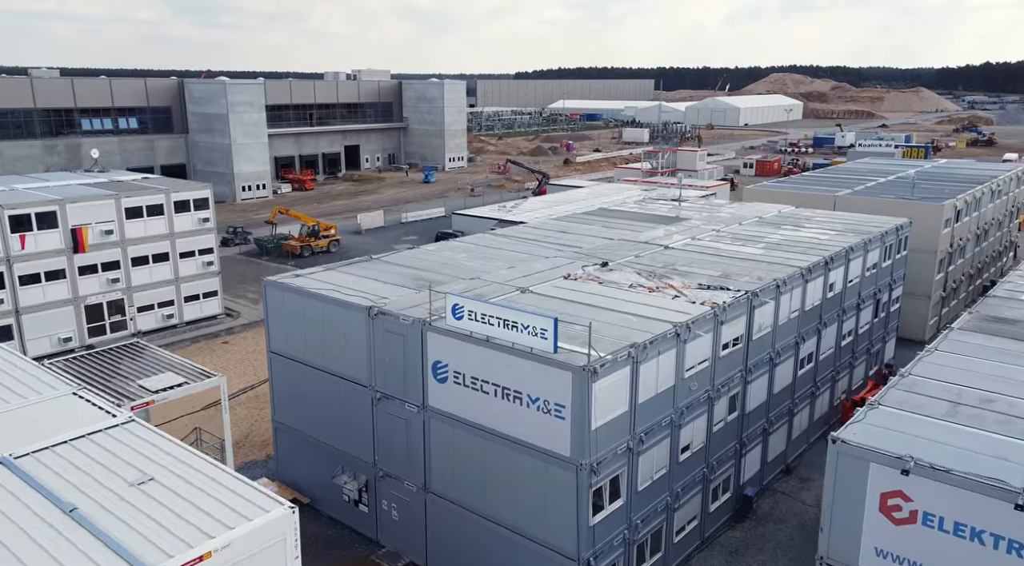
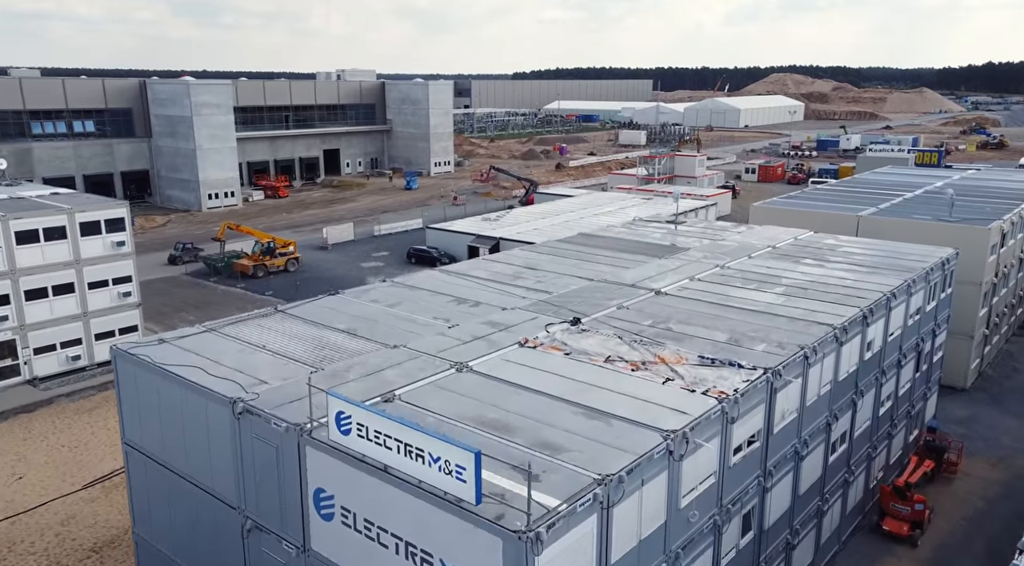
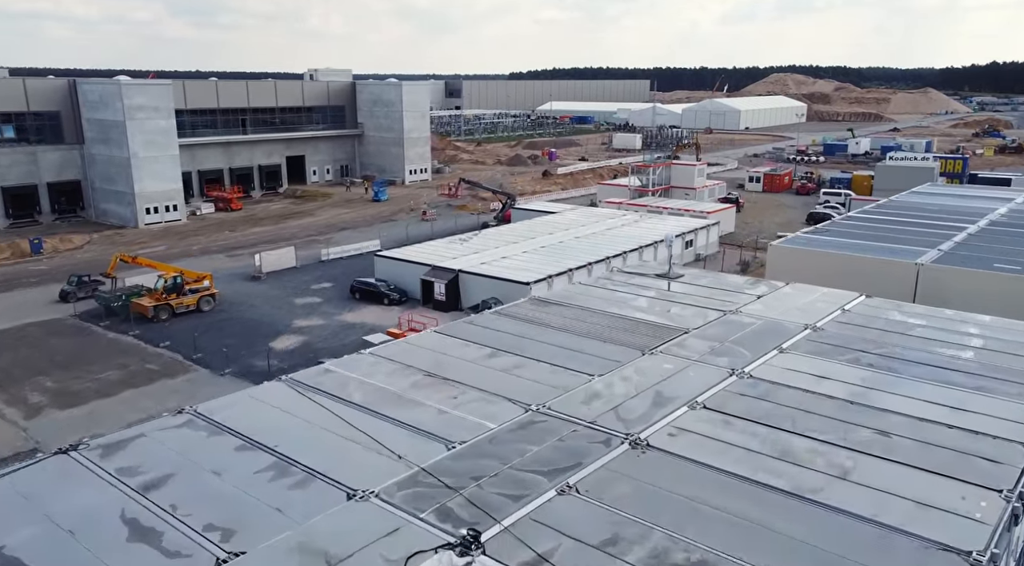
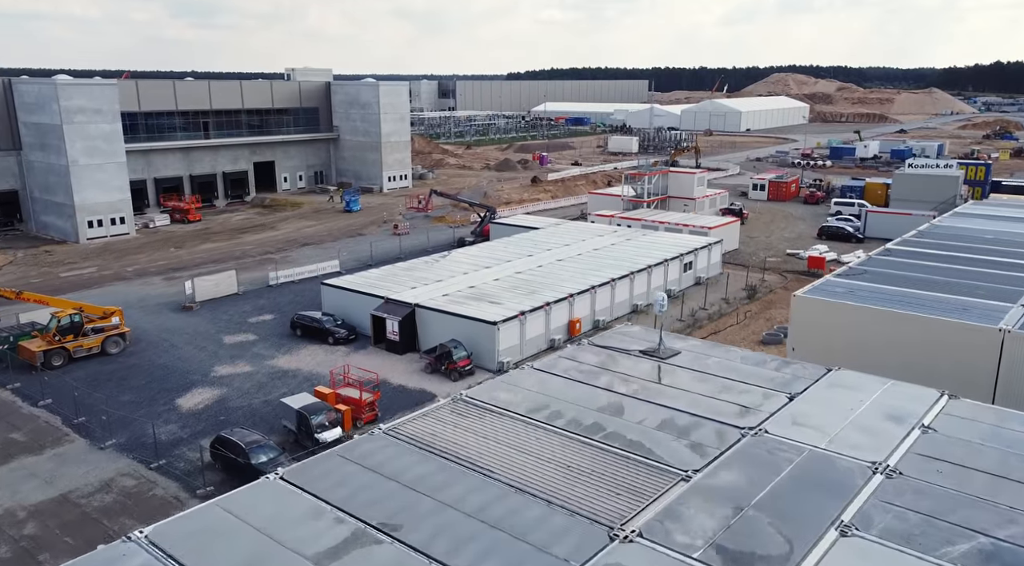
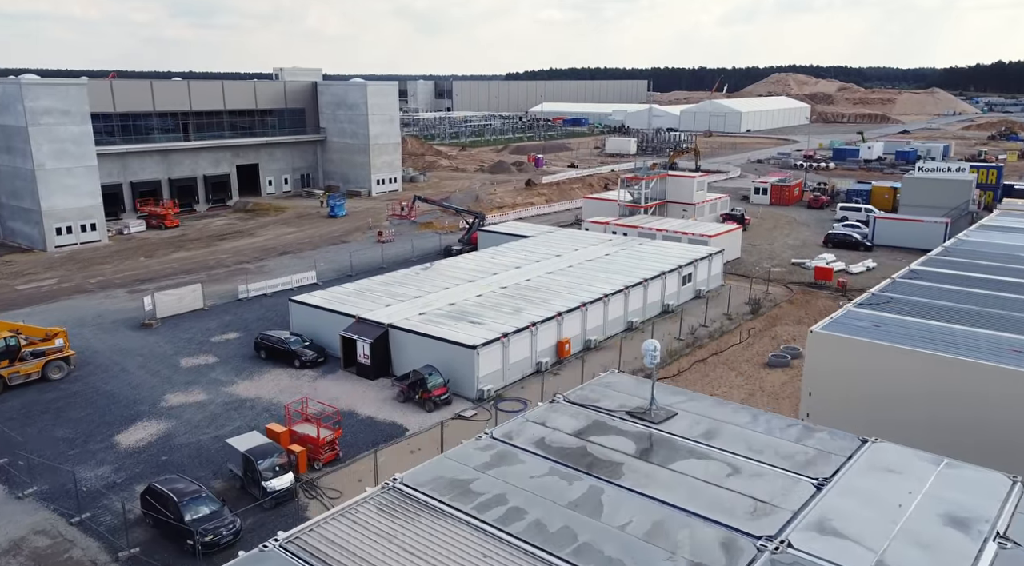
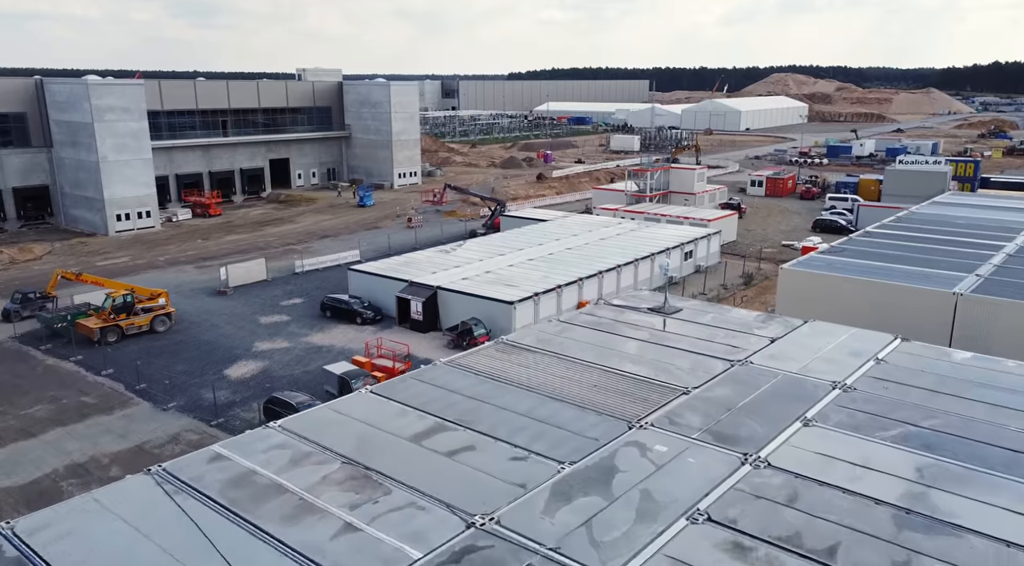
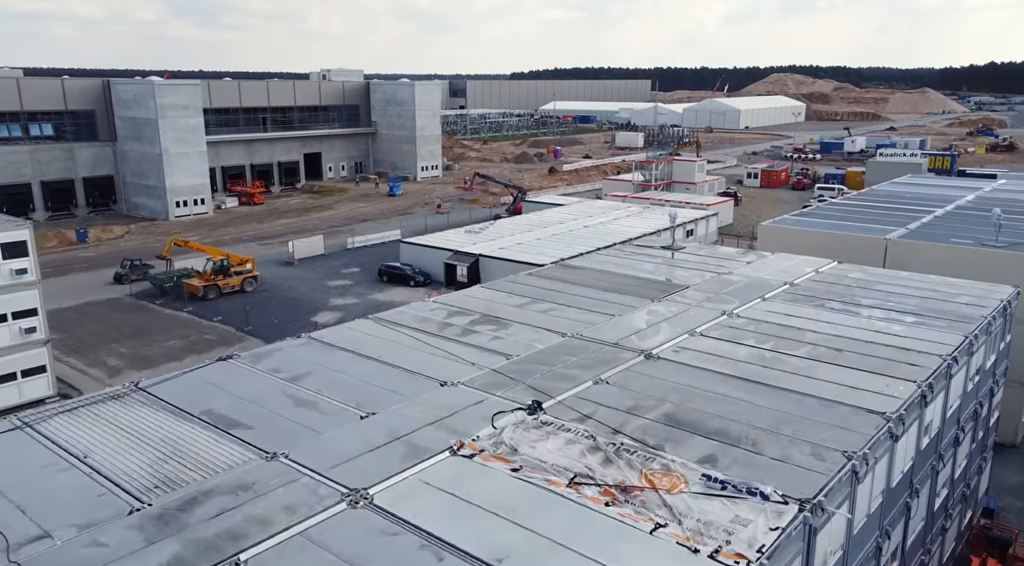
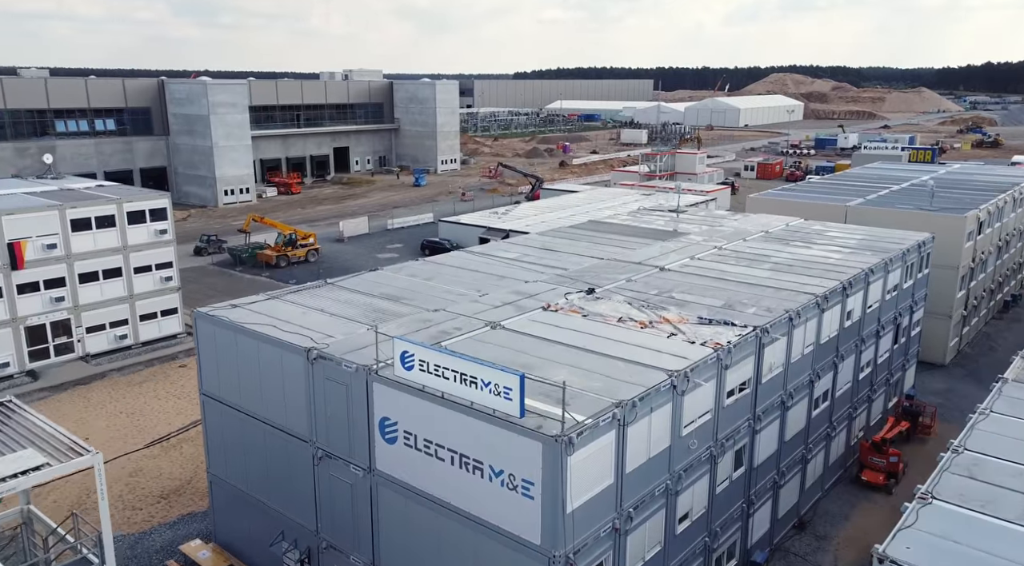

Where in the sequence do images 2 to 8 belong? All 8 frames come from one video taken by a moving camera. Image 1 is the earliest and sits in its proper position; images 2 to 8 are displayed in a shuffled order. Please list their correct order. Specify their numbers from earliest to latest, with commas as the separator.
8, 2, 7, 3, 6, 4, 5
